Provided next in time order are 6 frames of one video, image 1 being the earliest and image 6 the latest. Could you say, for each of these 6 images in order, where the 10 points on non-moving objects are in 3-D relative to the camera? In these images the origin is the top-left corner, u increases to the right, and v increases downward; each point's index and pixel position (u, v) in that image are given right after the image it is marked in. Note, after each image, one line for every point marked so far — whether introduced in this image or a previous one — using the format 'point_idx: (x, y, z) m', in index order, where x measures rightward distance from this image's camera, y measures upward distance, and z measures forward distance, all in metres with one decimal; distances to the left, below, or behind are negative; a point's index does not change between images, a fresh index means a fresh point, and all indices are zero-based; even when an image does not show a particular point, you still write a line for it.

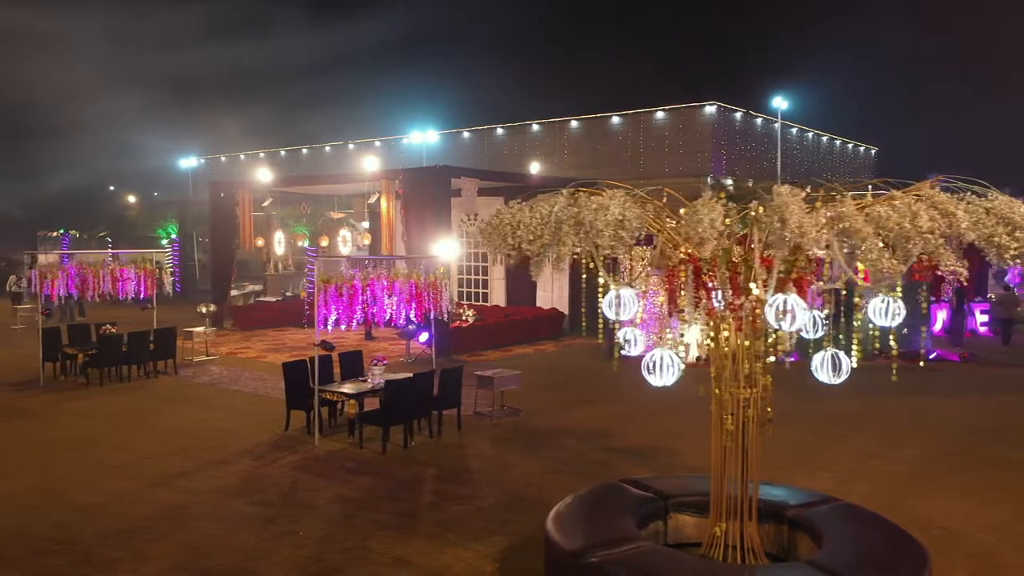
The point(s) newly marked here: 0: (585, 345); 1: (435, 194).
0: (+1.6, -1.3, +16.4) m
1: (-1.5, +1.8, +14.5) m
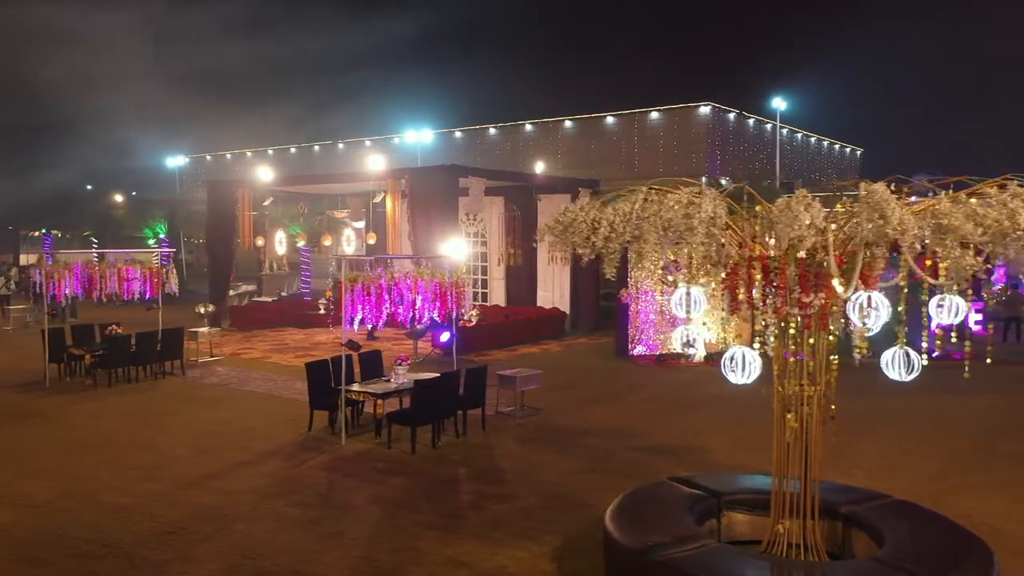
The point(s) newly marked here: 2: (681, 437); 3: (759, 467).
0: (+1.7, -1.2, +16.5) m
1: (-1.4, +1.8, +14.5) m
2: (+2.0, -1.7, +8.8) m
3: (+2.5, -1.8, +7.7) m
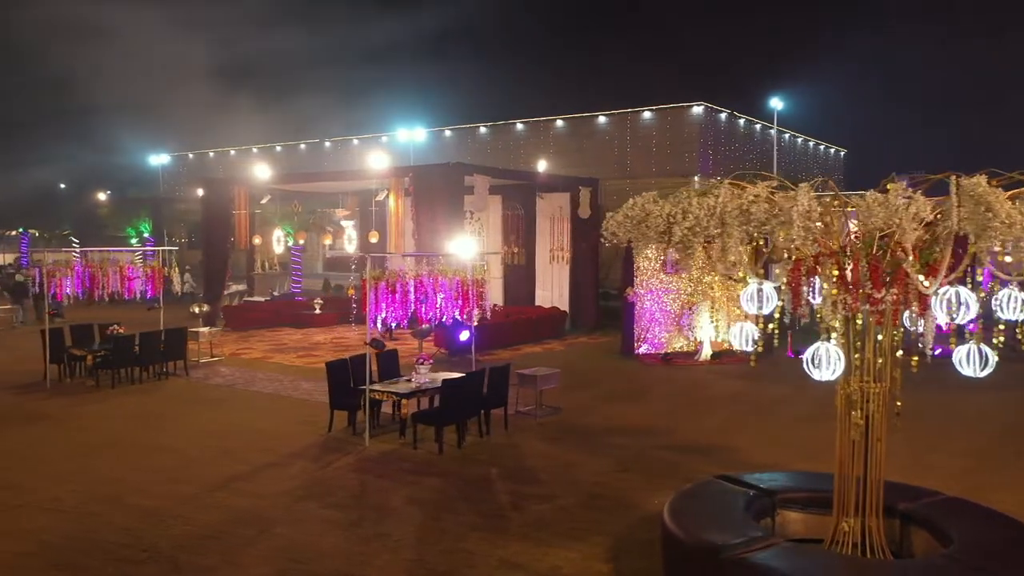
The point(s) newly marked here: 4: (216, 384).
0: (+1.8, -1.2, +16.4) m
1: (-1.2, +1.9, +14.4) m
2: (+2.3, -1.7, +8.8) m
3: (+2.9, -1.8, +7.7) m
4: (-4.7, -1.5, +12.0) m
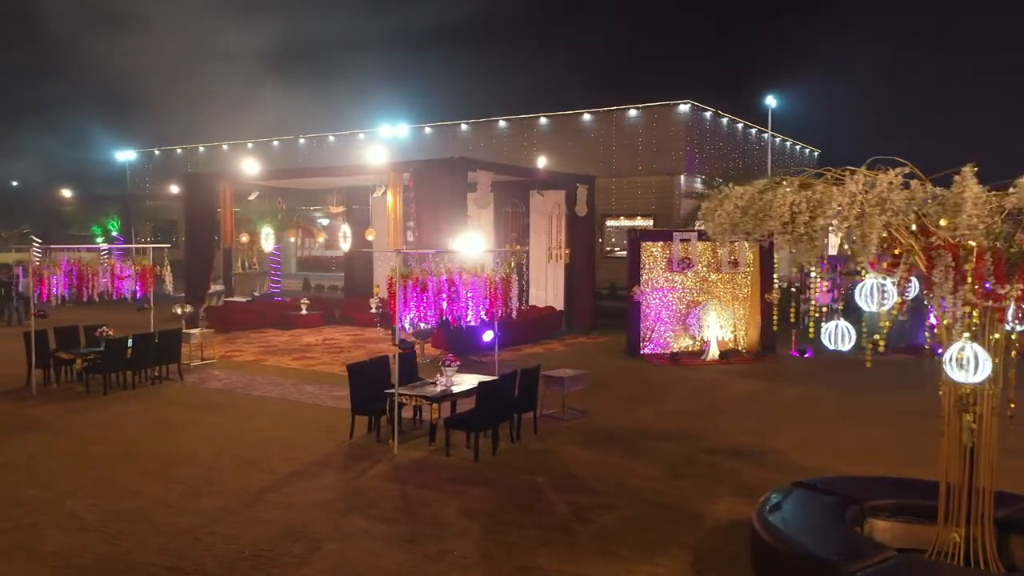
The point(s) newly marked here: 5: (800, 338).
0: (+1.7, -1.2, +16.2) m
1: (-1.2, +1.9, +13.9) m
2: (+2.6, -1.7, +8.6) m
3: (+3.3, -1.8, +7.4) m
4: (-4.5, -1.5, +11.4) m
5: (+5.7, -1.0, +14.8) m
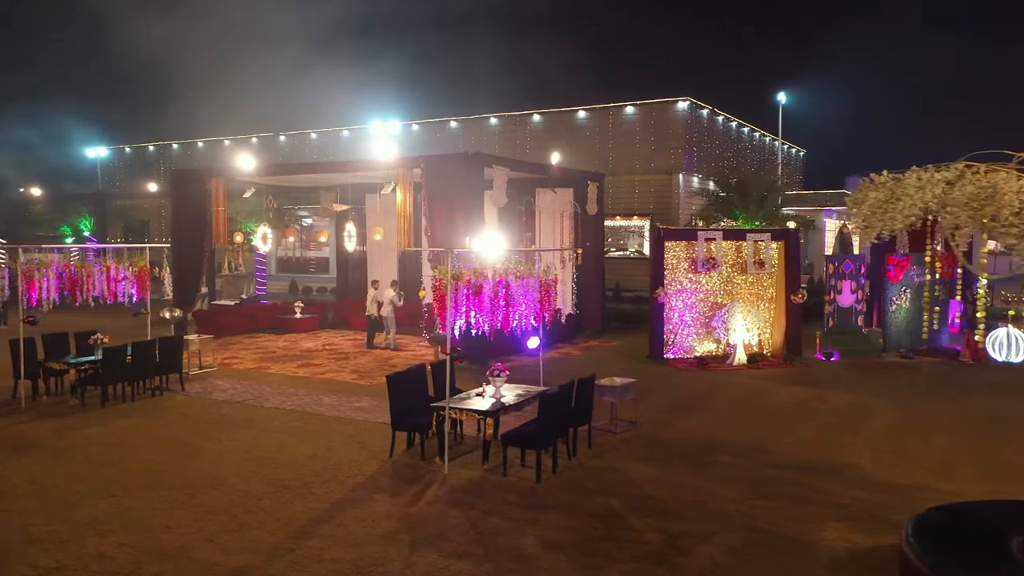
0: (+2.0, -1.2, +15.5) m
1: (-0.8, +1.8, +13.2) m
2: (+3.2, -1.7, +8.0) m
3: (+3.9, -1.8, +6.9) m
4: (-4.1, -1.6, +10.5) m
5: (+6.0, -1.0, +14.4) m
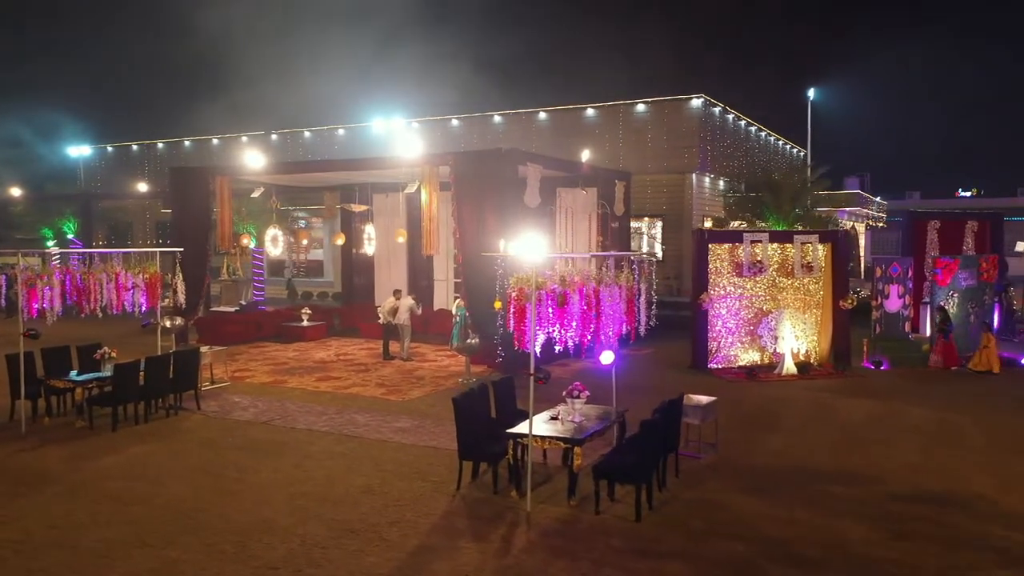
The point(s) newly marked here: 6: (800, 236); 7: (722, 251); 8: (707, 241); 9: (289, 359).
0: (+2.5, -1.3, +14.7) m
1: (-0.2, +1.7, +12.3) m
2: (+3.9, -1.8, +7.2) m
3: (+4.6, -1.9, +6.1) m
4: (-3.4, -1.7, +9.5) m
5: (+6.6, -1.1, +13.7) m
6: (+5.0, +0.9, +12.9) m
7: (+3.6, +0.6, +12.7) m
8: (+3.3, +0.8, +12.6) m
9: (-4.3, -1.4, +14.4) m
